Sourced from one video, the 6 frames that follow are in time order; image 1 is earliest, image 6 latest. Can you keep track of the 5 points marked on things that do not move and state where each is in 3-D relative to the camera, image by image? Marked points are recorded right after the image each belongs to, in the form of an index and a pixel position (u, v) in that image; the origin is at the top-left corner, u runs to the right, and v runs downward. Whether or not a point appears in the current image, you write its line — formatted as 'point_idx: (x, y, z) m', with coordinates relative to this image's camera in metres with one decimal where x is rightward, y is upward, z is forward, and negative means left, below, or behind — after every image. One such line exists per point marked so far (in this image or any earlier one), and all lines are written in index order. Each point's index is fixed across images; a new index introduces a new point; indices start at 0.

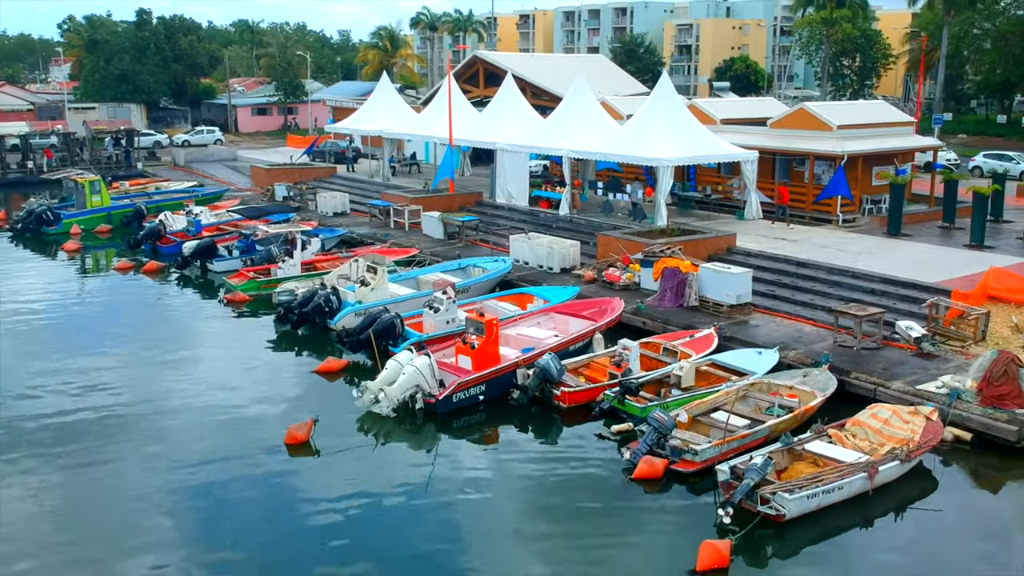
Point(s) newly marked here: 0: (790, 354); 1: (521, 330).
0: (+4.1, -1.0, +14.5) m
1: (+0.1, -0.7, +15.9) m
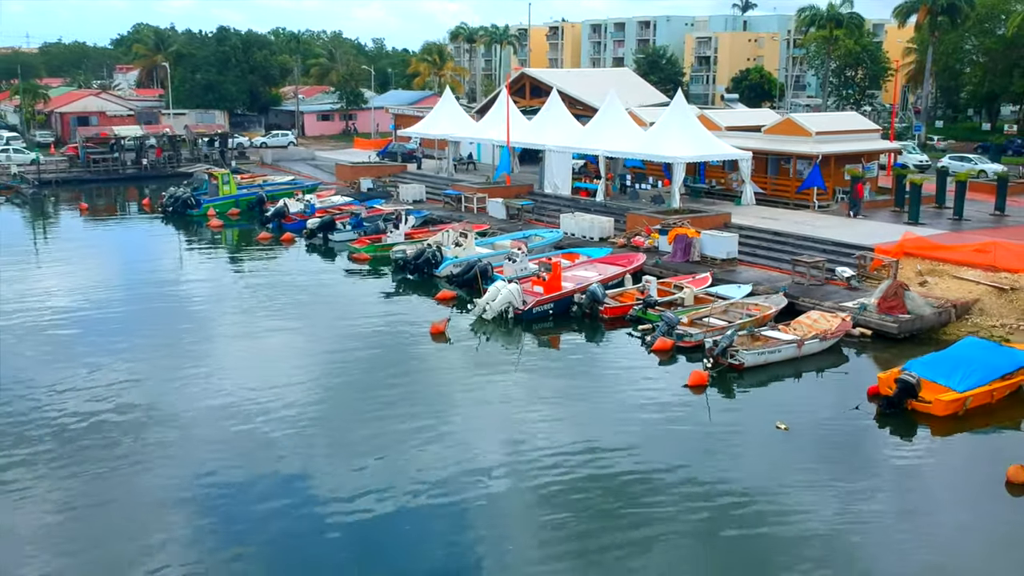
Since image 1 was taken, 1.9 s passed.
0: (+5.4, 0.0, +21.3) m
1: (+1.5, +0.4, +22.8) m
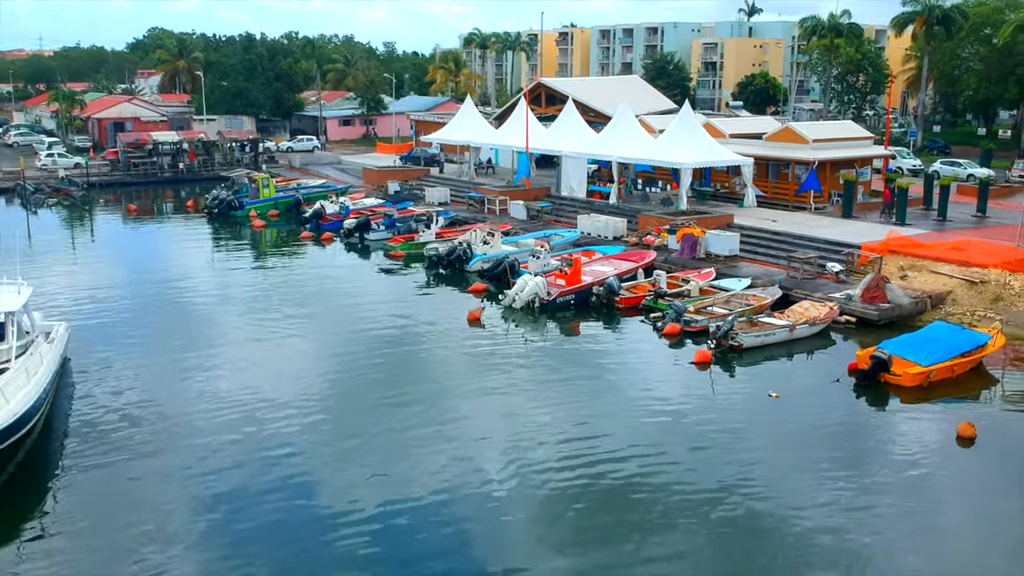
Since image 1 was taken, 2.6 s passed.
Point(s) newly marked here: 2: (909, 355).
0: (+6.0, +0.2, +24.0) m
1: (+2.1, +0.5, +25.5) m
2: (+7.2, -1.2, +17.8) m
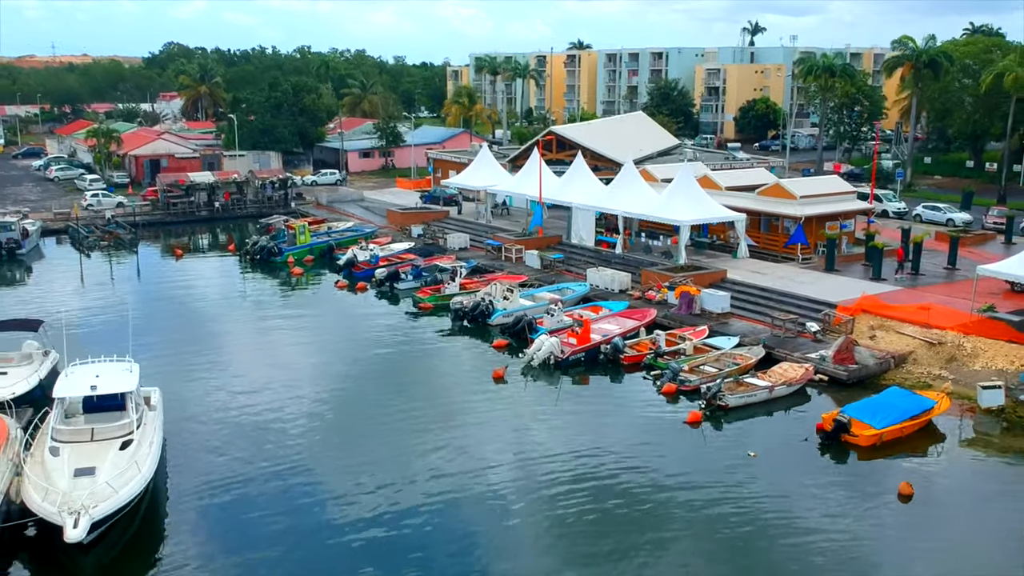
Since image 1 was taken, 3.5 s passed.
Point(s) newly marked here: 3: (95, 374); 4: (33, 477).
0: (+6.5, -1.4, +27.4) m
1: (+2.6, -1.1, +29.0) m
2: (+7.6, -2.8, +21.3) m
3: (-8.2, -1.7, +19.5) m
4: (-8.1, -3.2, +16.7) m
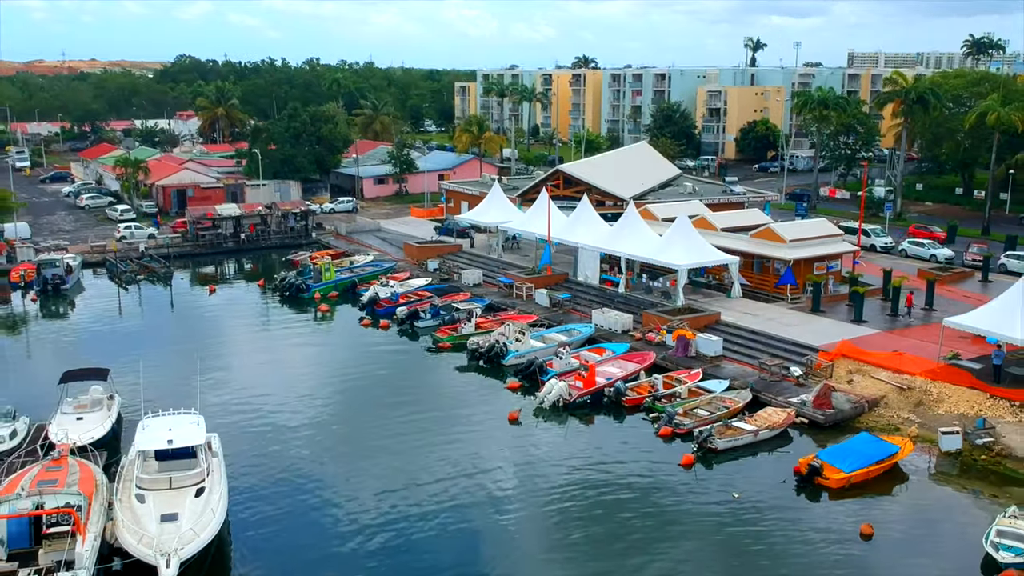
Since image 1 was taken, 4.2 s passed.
0: (+6.9, -3.0, +30.5) m
1: (+3.0, -2.6, +32.0) m
2: (+8.0, -4.3, +24.3) m
3: (-7.9, -3.2, +22.6) m
4: (-7.7, -4.7, +19.7) m
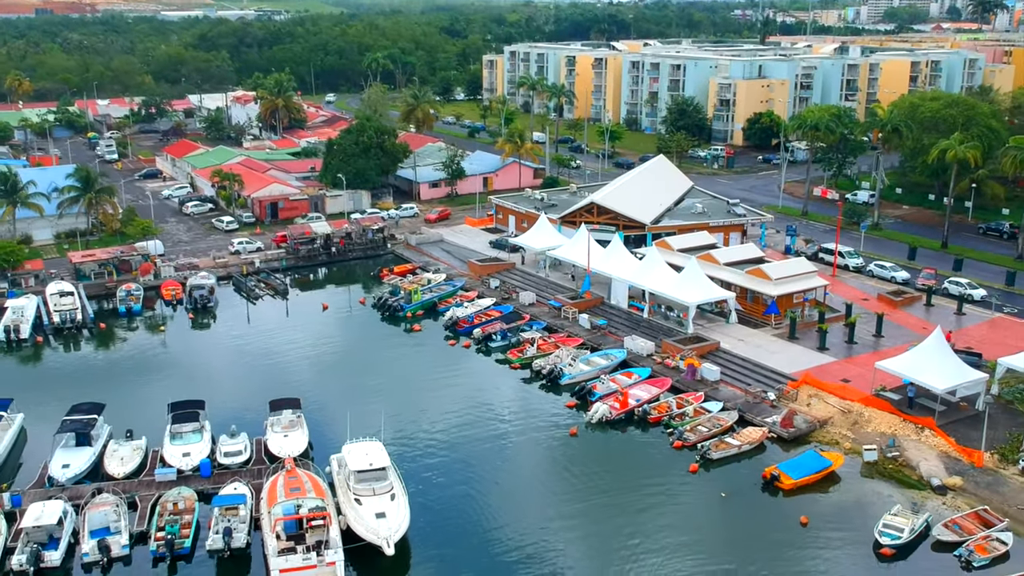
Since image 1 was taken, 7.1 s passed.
0: (+9.5, -5.1, +43.2) m
1: (+5.6, -4.6, +44.7) m
2: (+10.5, -6.9, +37.1) m
3: (-5.4, -5.9, +35.5) m
4: (-5.3, -7.6, +32.8) m
